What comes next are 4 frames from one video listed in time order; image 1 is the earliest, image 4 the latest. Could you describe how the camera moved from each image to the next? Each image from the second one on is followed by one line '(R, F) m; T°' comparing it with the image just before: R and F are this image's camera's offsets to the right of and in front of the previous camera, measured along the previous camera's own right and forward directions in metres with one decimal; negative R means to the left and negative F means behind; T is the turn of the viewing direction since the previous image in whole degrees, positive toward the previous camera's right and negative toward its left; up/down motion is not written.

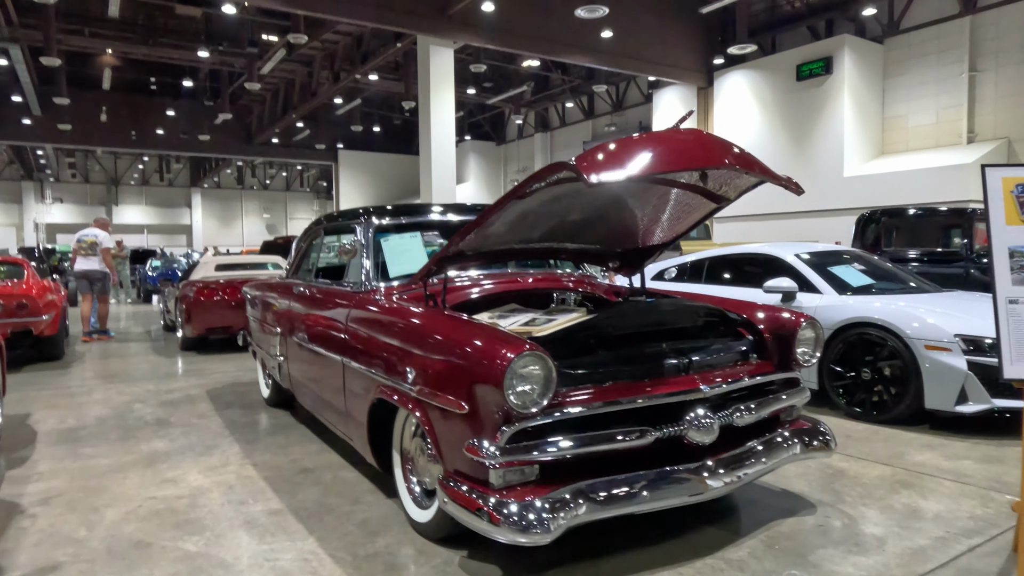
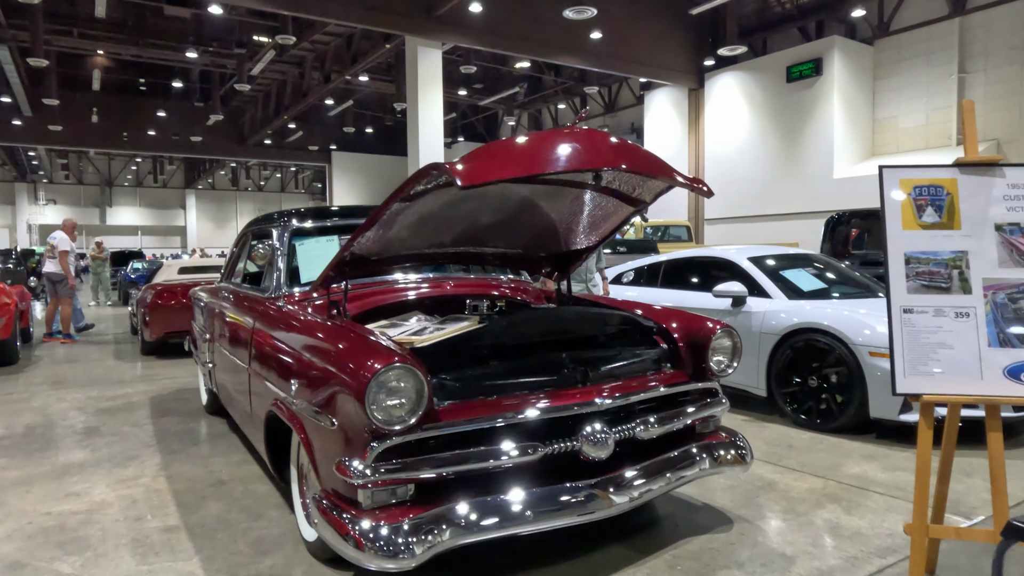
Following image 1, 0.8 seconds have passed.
(+0.4, +0.1) m; 0°
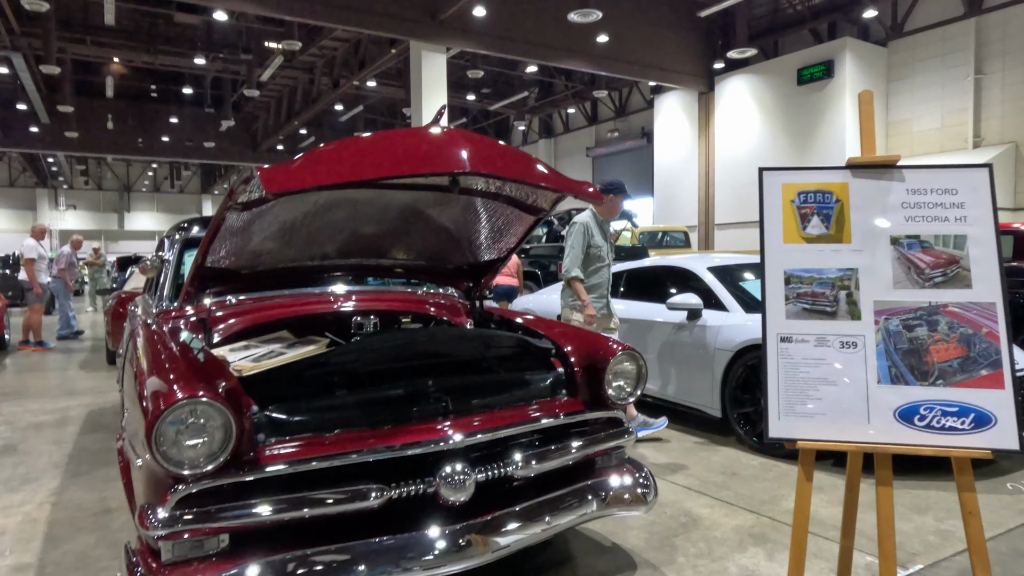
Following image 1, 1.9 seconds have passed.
(+0.5, +0.3) m; -1°
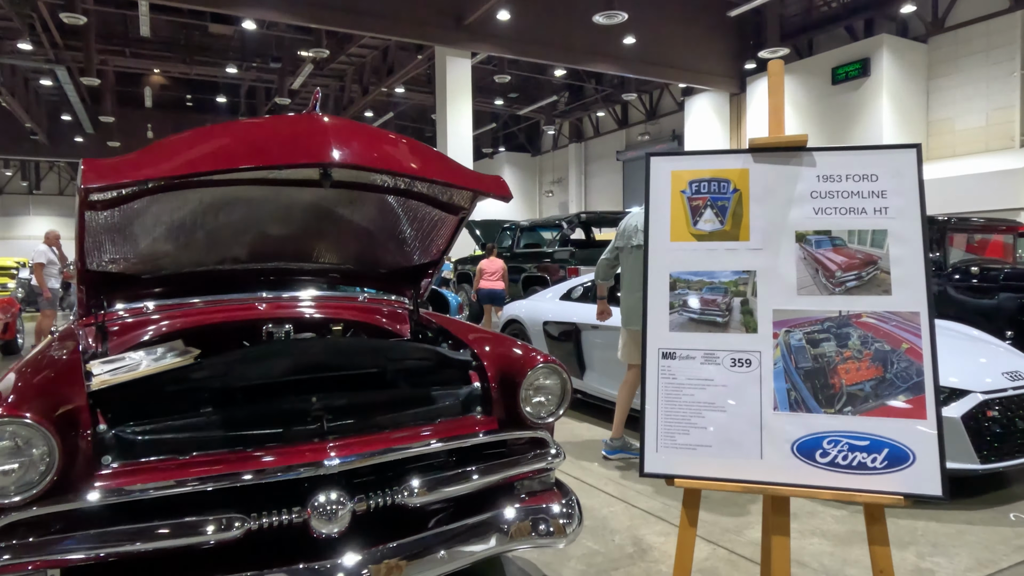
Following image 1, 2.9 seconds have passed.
(+0.4, +0.2) m; -3°
